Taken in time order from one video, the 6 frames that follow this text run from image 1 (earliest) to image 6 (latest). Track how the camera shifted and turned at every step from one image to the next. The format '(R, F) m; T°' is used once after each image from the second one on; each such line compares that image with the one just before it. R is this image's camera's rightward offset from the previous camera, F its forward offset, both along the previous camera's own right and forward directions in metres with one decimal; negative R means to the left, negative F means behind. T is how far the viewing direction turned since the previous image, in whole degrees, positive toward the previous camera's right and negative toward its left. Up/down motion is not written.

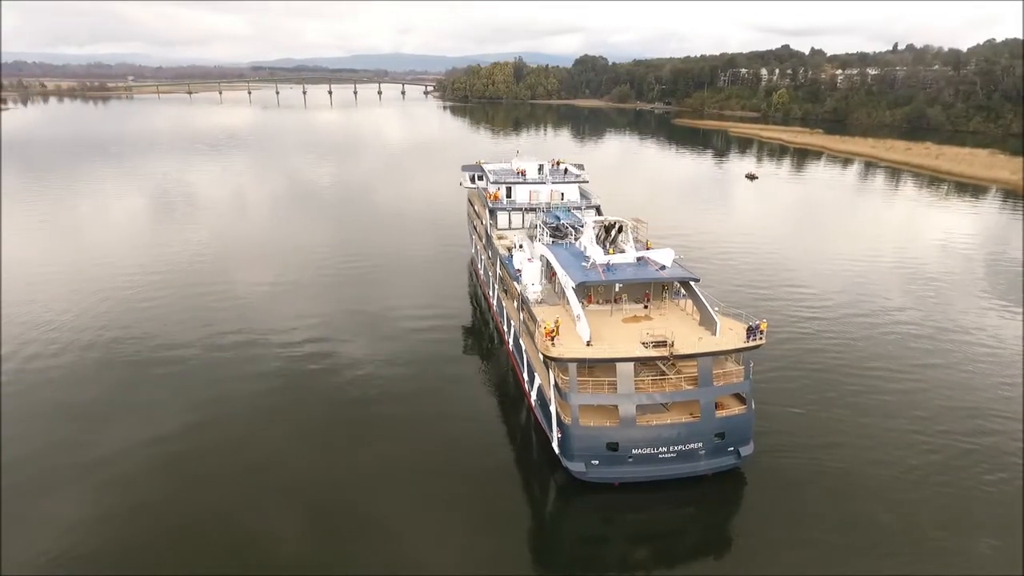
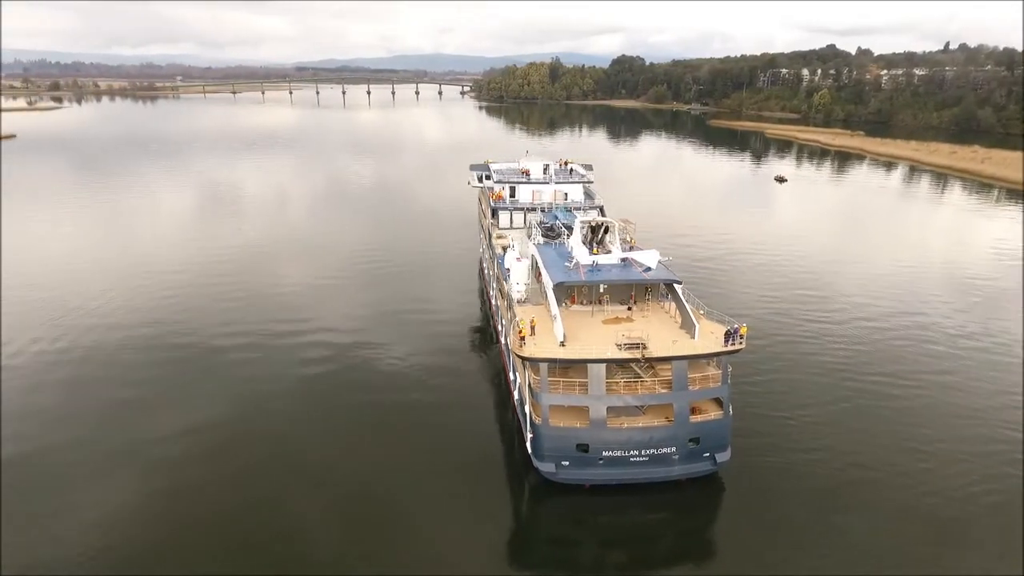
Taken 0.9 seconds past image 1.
(+1.1, 0.0) m; -3°
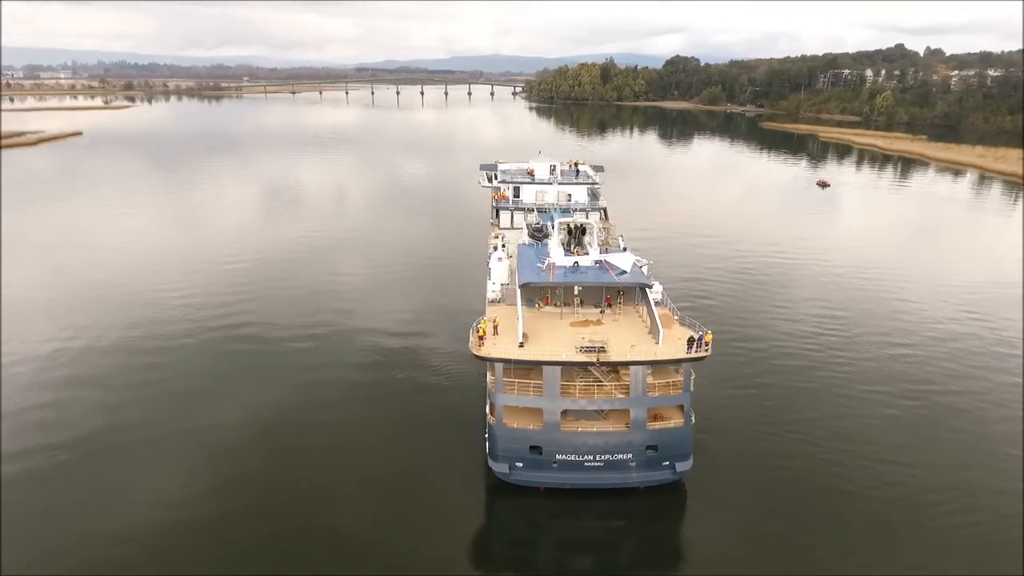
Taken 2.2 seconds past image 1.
(+1.7, +0.1) m; -4°
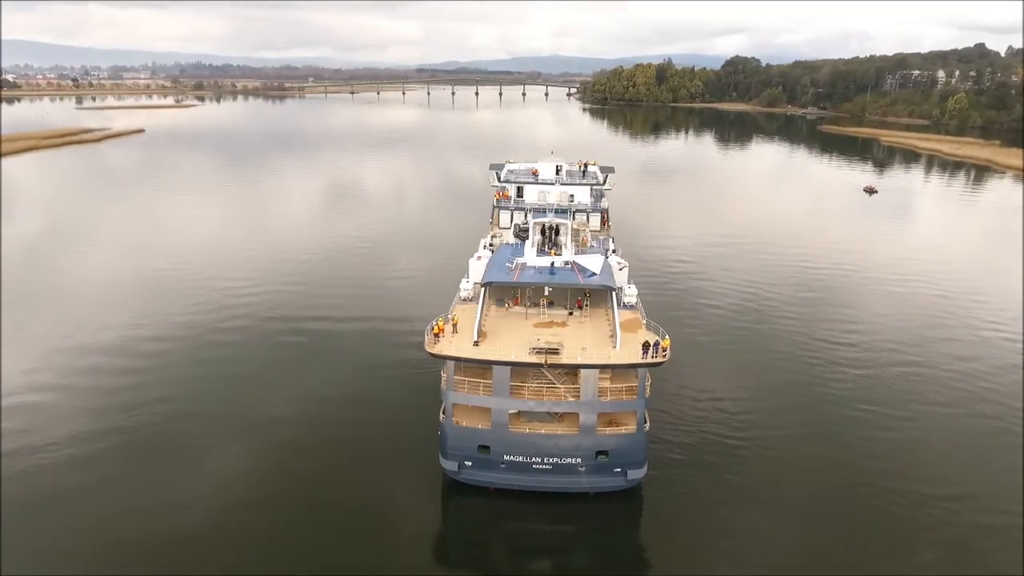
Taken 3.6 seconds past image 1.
(+1.8, +0.1) m; -4°
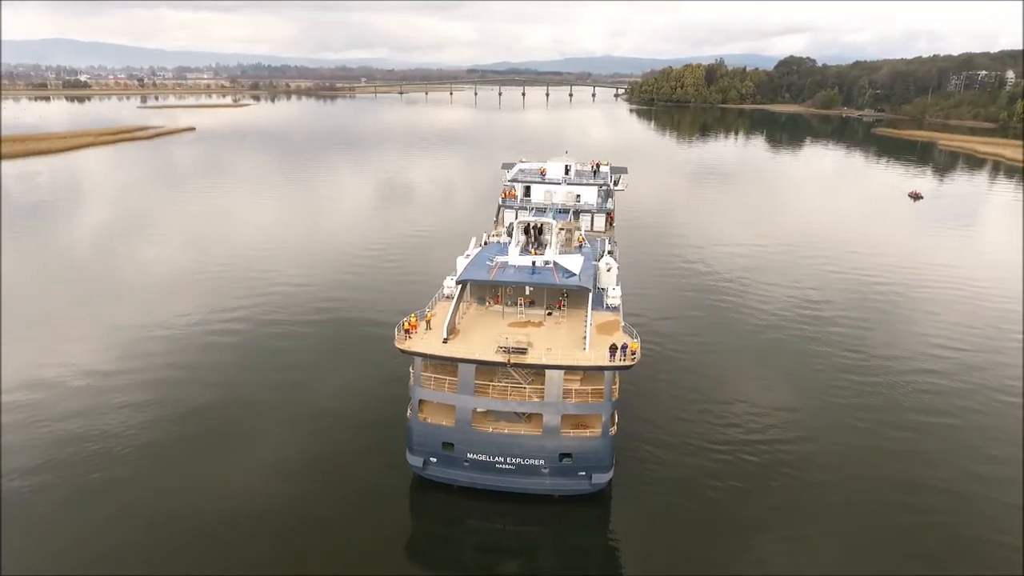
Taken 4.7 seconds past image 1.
(+1.4, +0.1) m; -4°
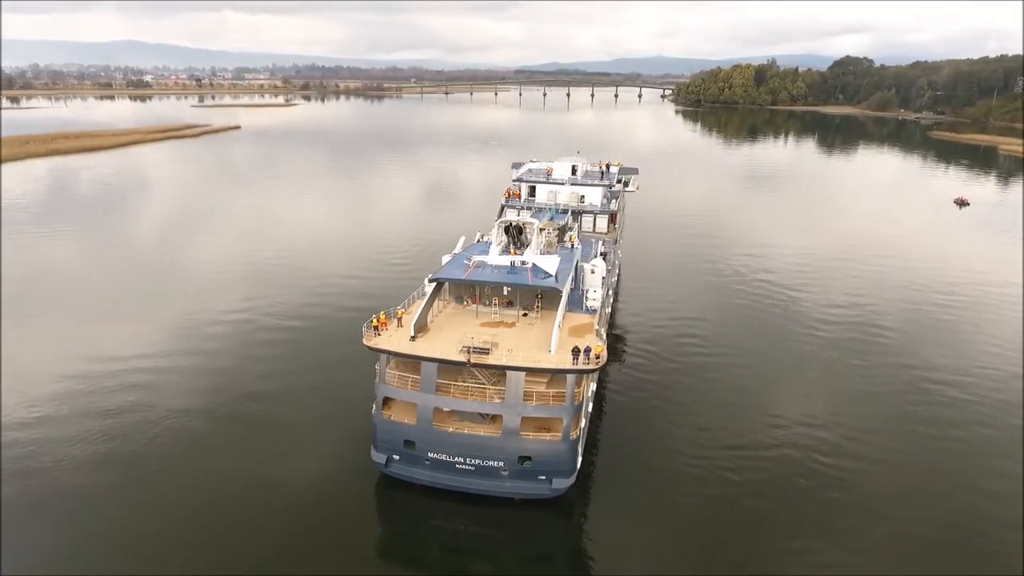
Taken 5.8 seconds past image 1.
(+1.4, +0.2) m; -4°
